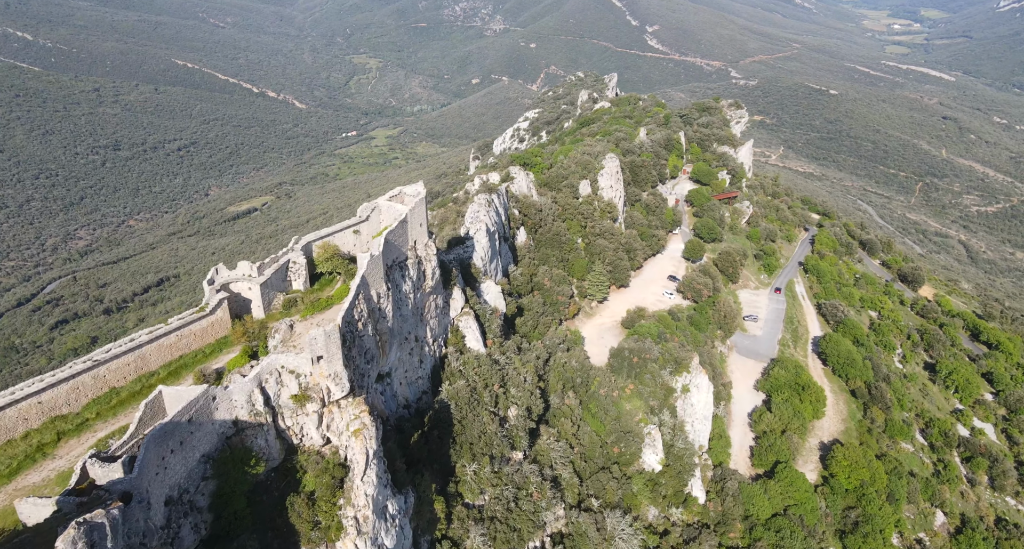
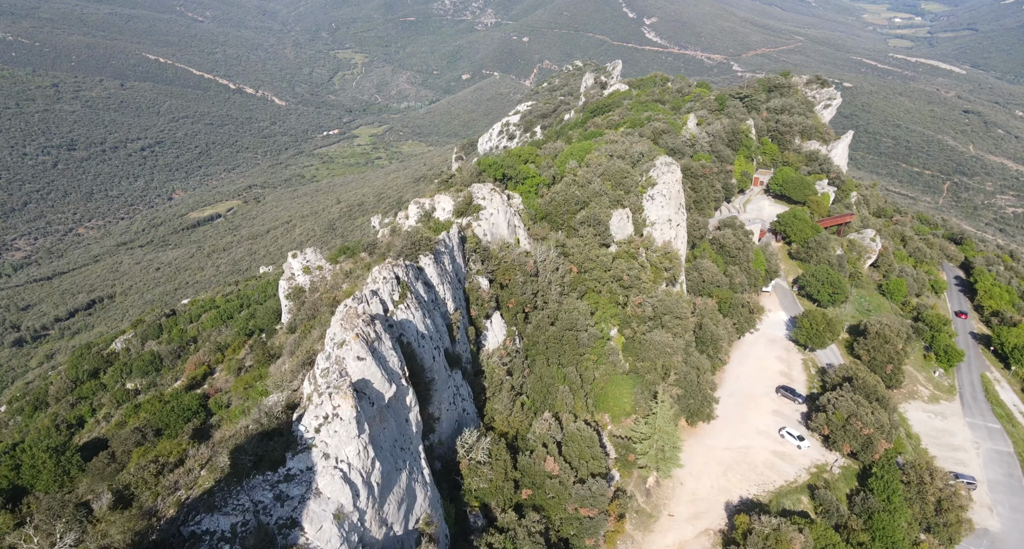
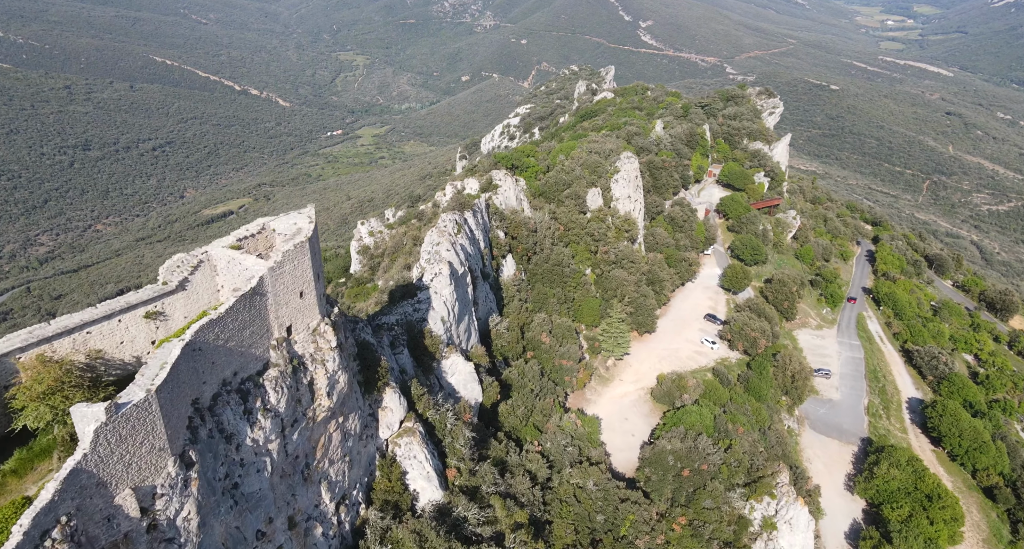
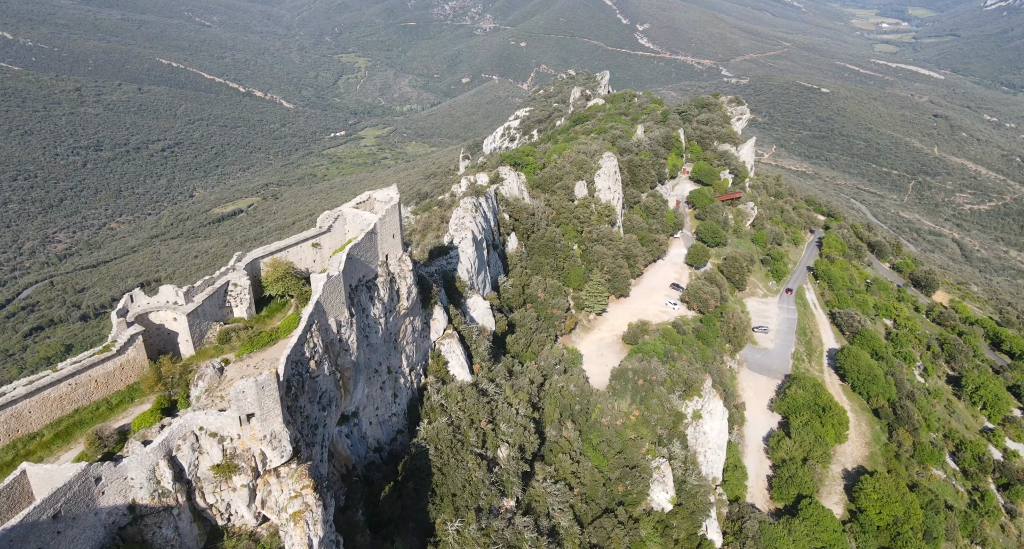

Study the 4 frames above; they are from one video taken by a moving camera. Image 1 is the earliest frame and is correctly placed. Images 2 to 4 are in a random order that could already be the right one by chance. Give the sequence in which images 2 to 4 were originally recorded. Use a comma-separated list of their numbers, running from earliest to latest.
4, 3, 2
